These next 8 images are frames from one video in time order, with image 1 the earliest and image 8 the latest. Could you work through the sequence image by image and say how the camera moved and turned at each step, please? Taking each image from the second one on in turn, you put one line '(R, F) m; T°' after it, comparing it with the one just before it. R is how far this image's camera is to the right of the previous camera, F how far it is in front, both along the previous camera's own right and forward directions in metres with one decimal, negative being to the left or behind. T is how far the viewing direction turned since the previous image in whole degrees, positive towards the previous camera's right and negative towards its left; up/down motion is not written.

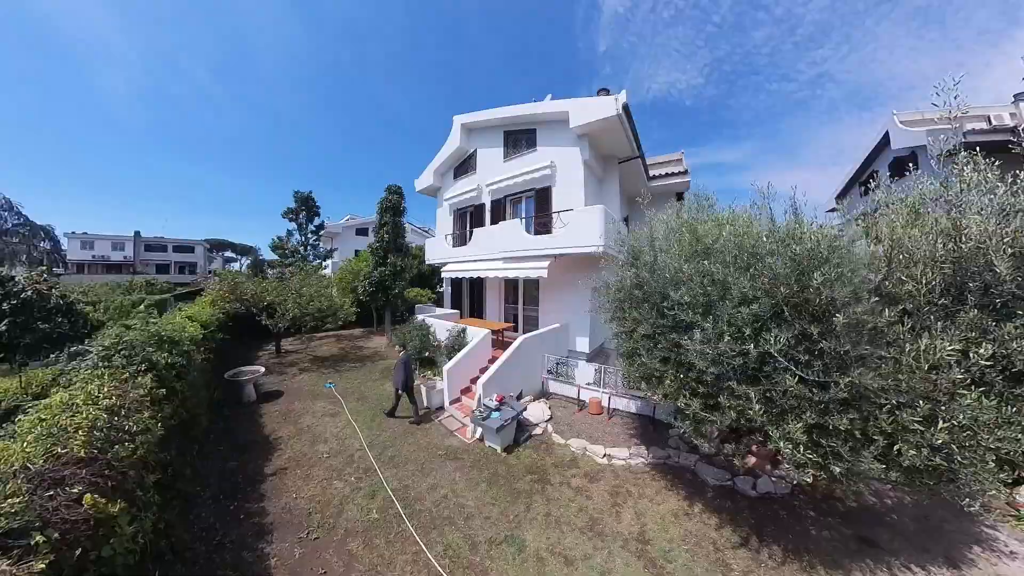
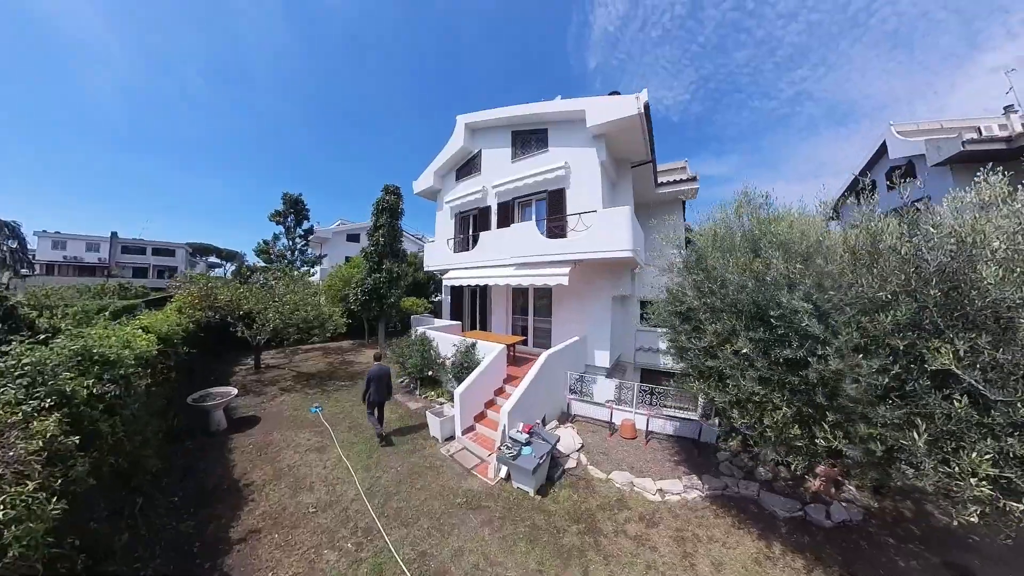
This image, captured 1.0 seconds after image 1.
(-1.5, +1.6) m; +2°
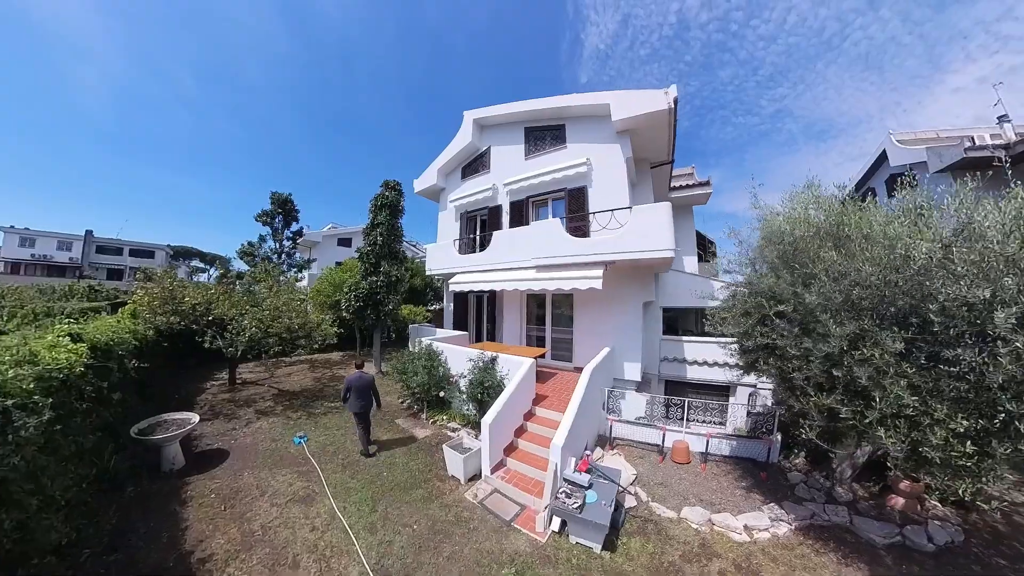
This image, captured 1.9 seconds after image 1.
(-1.7, +1.8) m; +2°
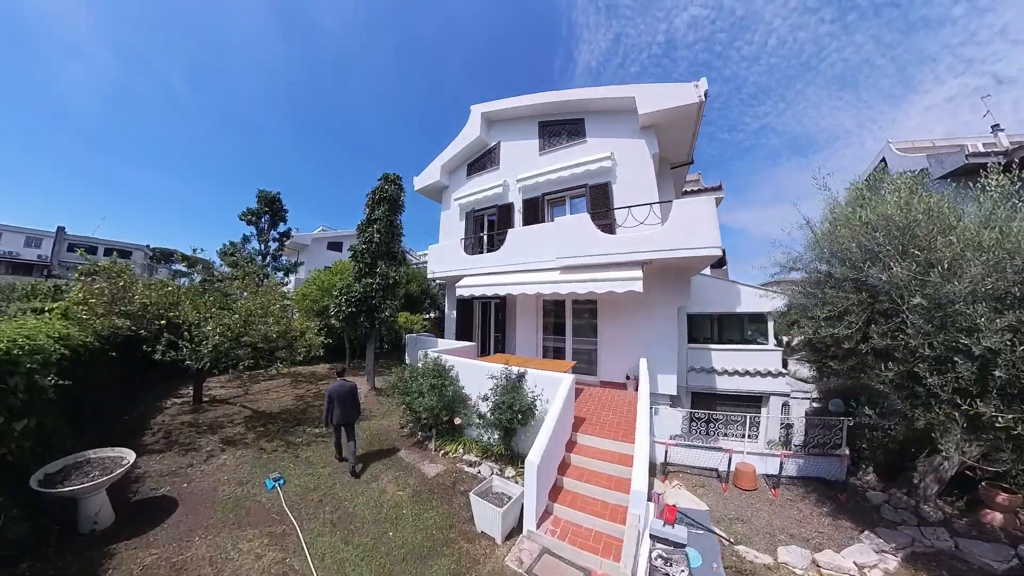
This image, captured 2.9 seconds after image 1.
(-1.5, +1.8) m; +2°
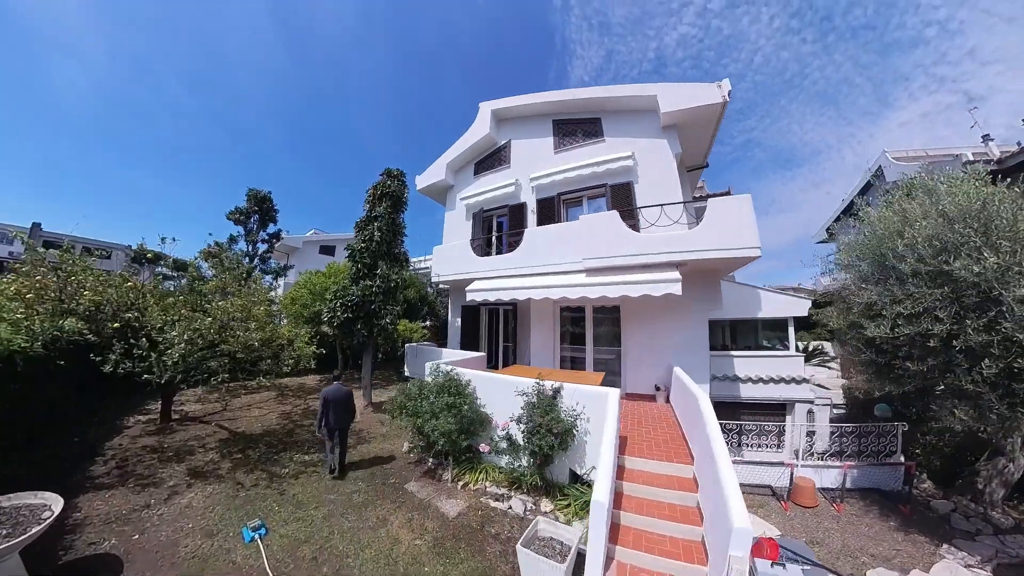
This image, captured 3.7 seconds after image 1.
(-1.3, +1.2) m; +2°
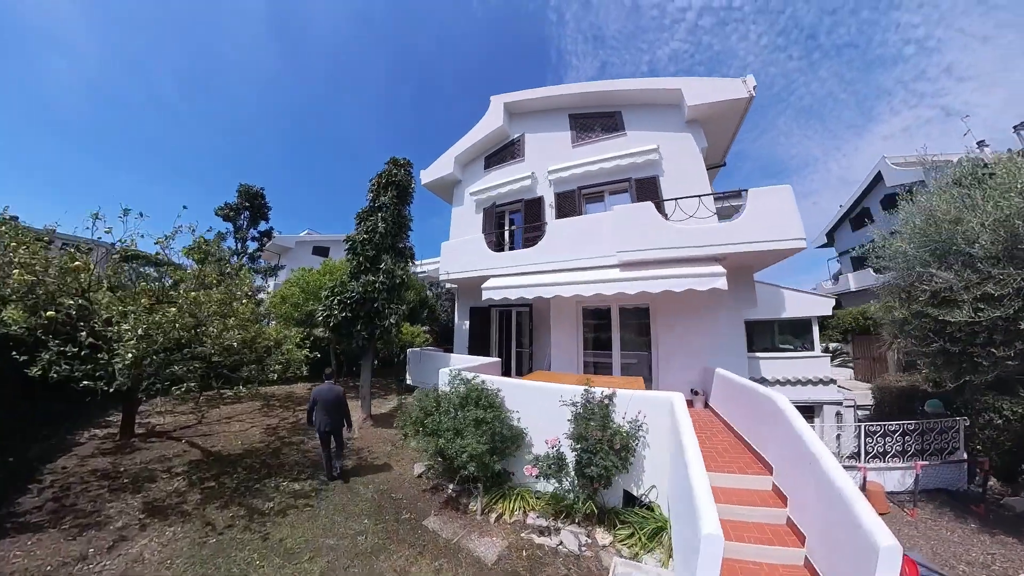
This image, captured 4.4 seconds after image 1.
(-1.3, +1.3) m; +2°
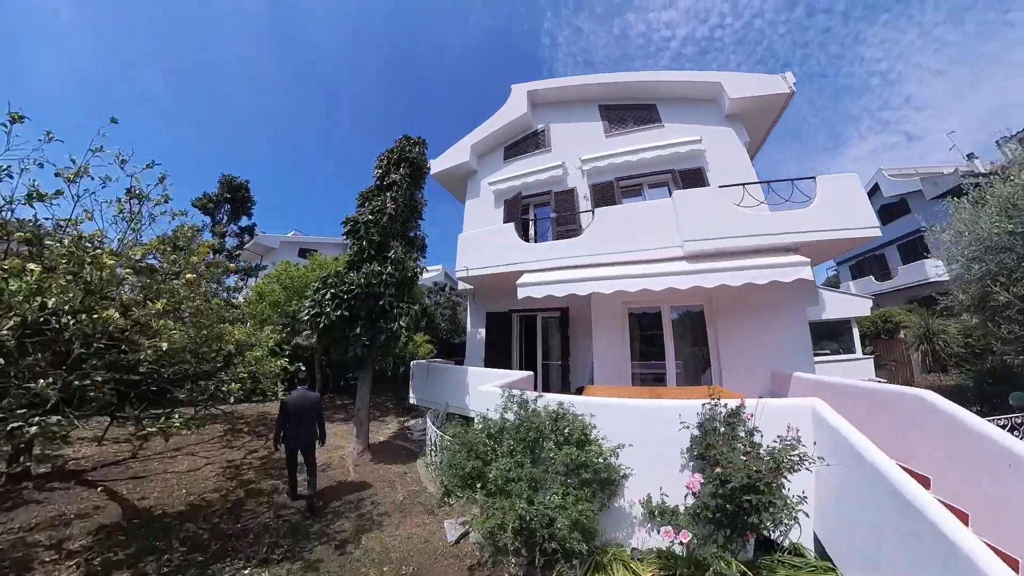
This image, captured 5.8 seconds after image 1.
(-2.1, +2.2) m; +3°
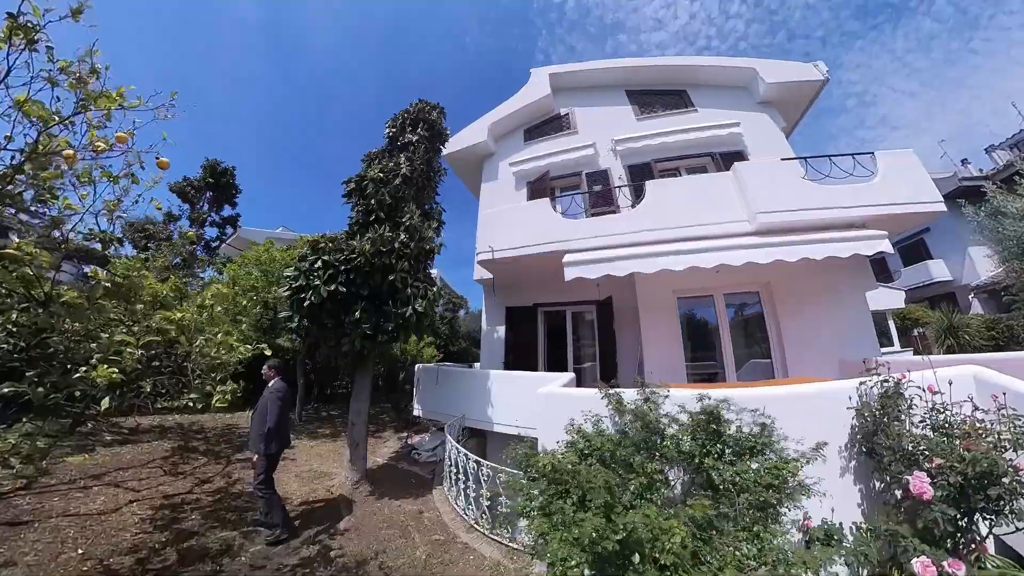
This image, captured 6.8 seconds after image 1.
(-1.7, +1.9) m; +2°
